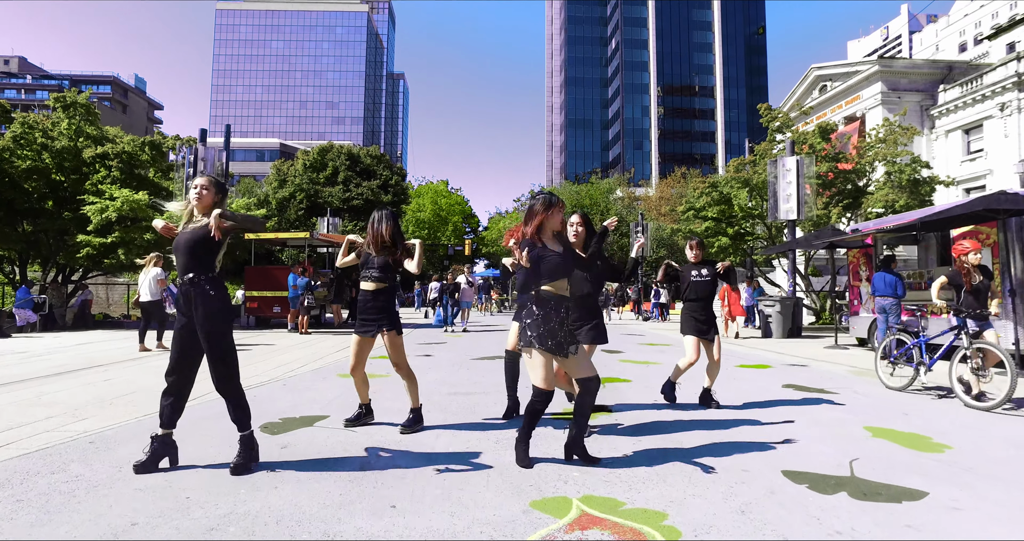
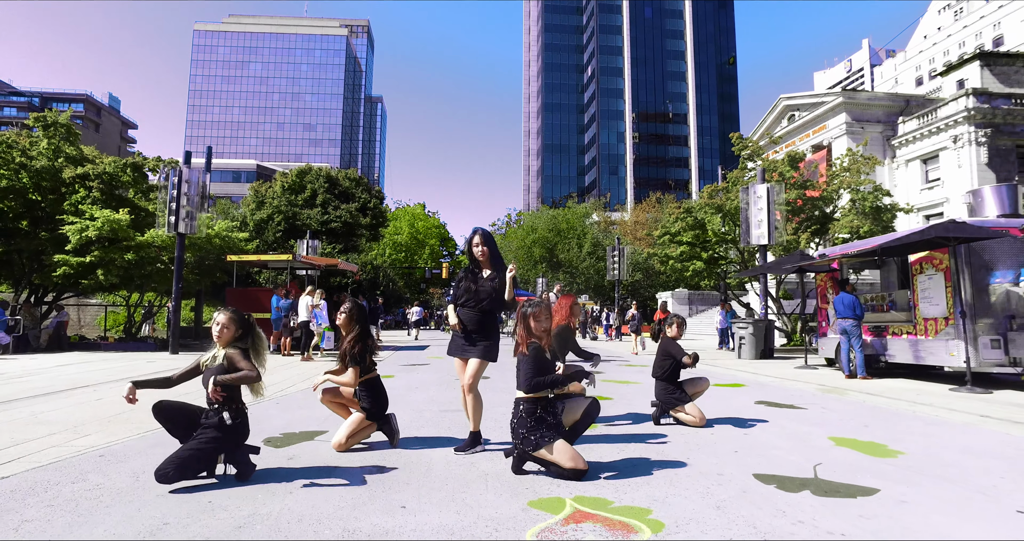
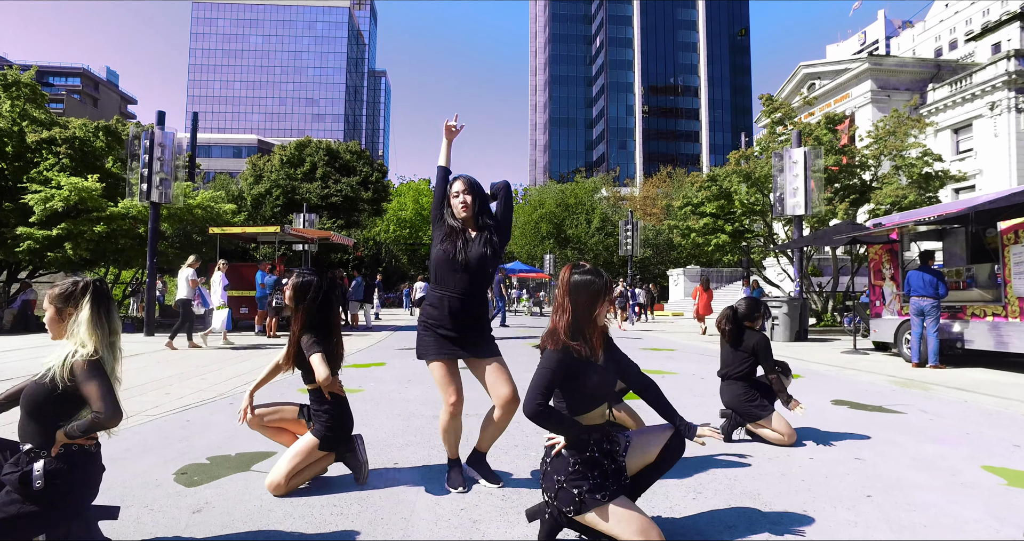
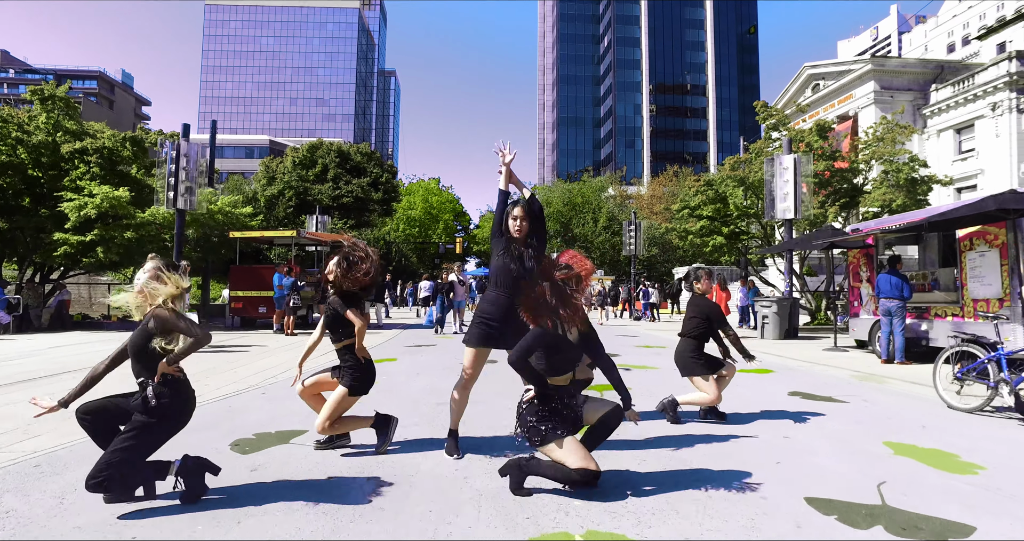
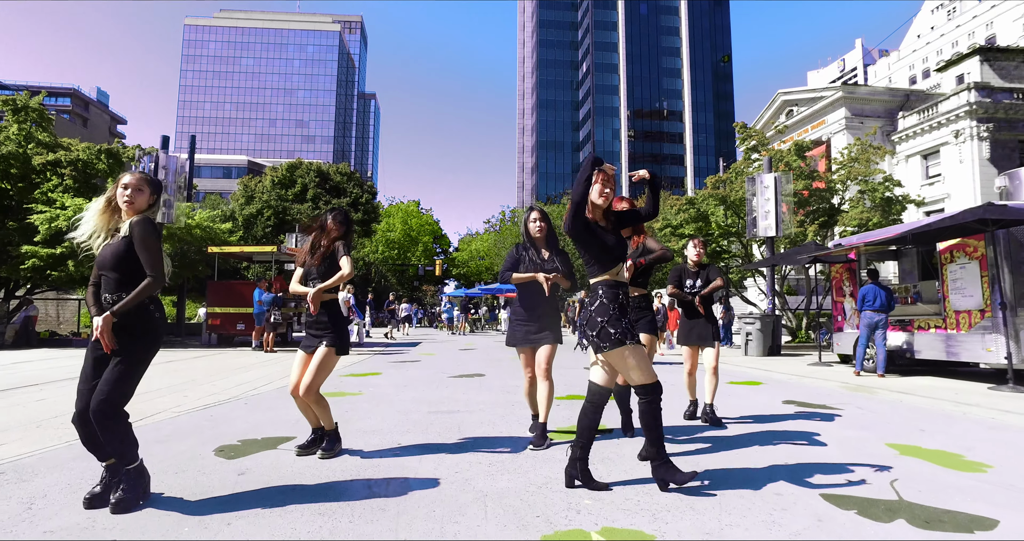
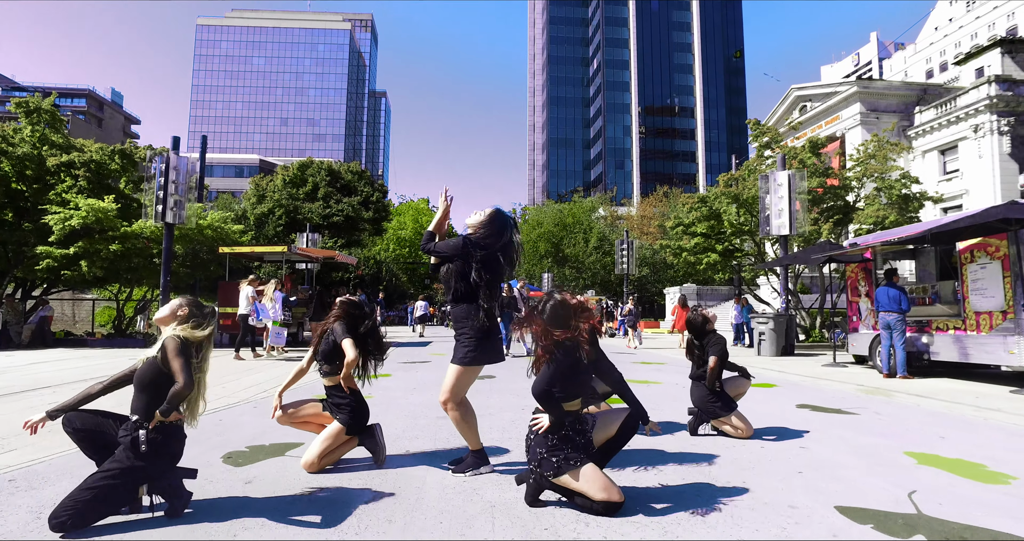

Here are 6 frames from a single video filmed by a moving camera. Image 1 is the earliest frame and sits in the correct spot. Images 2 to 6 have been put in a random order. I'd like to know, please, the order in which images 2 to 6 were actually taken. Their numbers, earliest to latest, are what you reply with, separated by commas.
4, 3, 6, 2, 5
